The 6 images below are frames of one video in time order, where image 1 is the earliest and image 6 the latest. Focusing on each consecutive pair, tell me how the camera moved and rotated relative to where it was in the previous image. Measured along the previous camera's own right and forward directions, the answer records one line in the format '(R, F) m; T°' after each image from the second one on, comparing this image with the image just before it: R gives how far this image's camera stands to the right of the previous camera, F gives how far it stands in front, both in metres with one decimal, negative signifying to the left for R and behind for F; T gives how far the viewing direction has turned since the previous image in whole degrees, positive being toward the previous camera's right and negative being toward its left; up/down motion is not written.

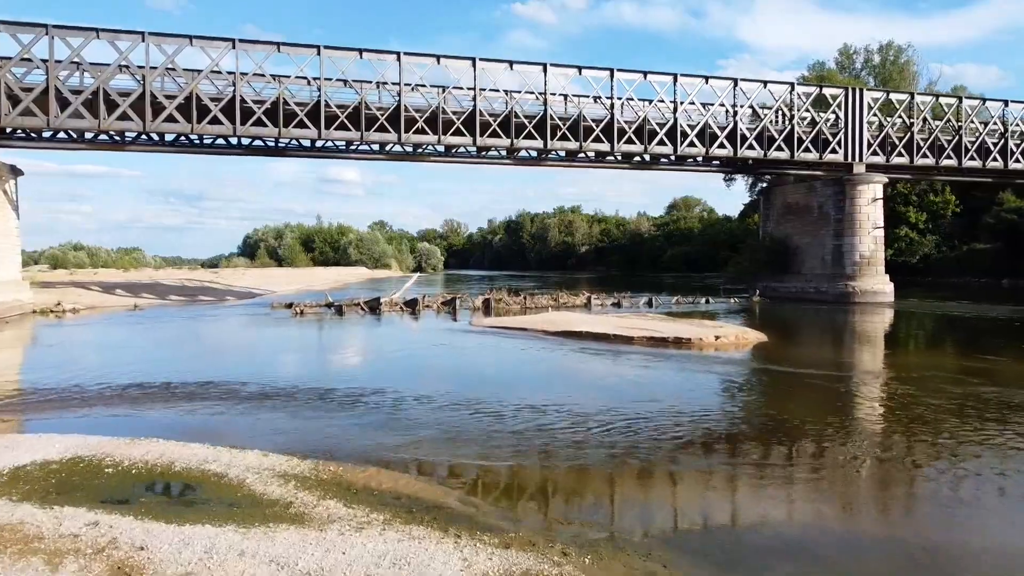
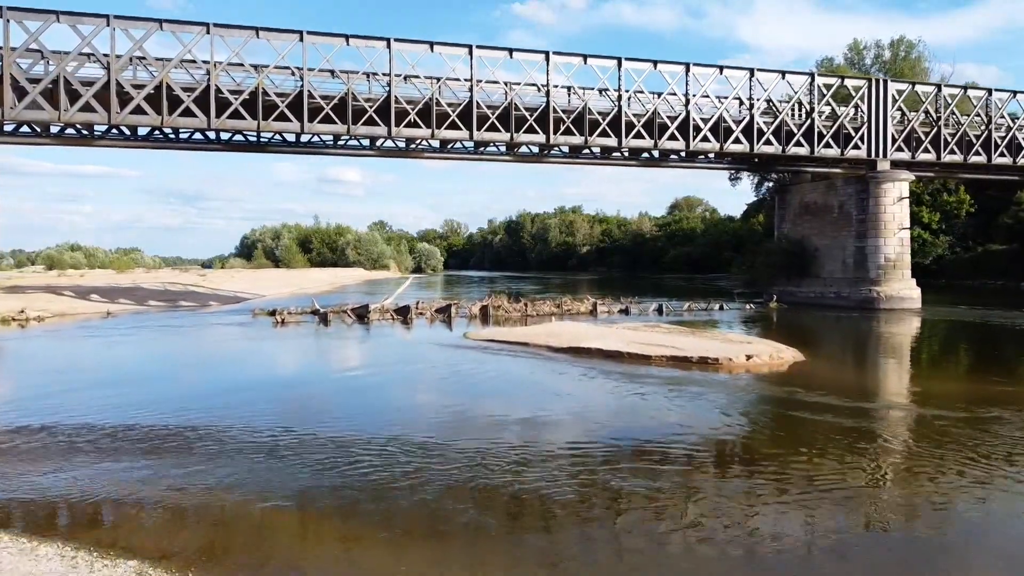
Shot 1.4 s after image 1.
(0.0, +2.3) m; 0°
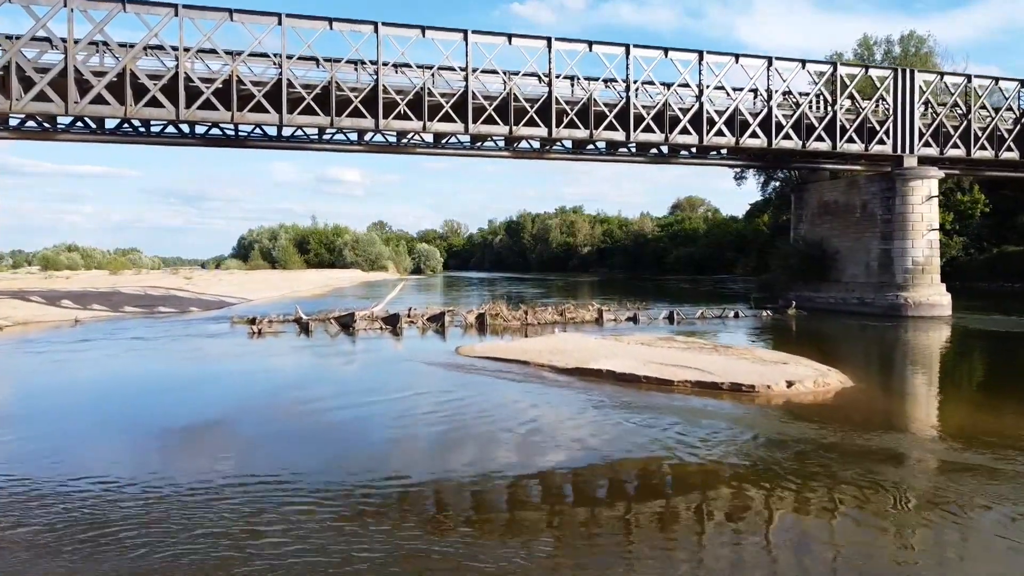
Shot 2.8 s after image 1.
(+0.1, +2.3) m; 0°
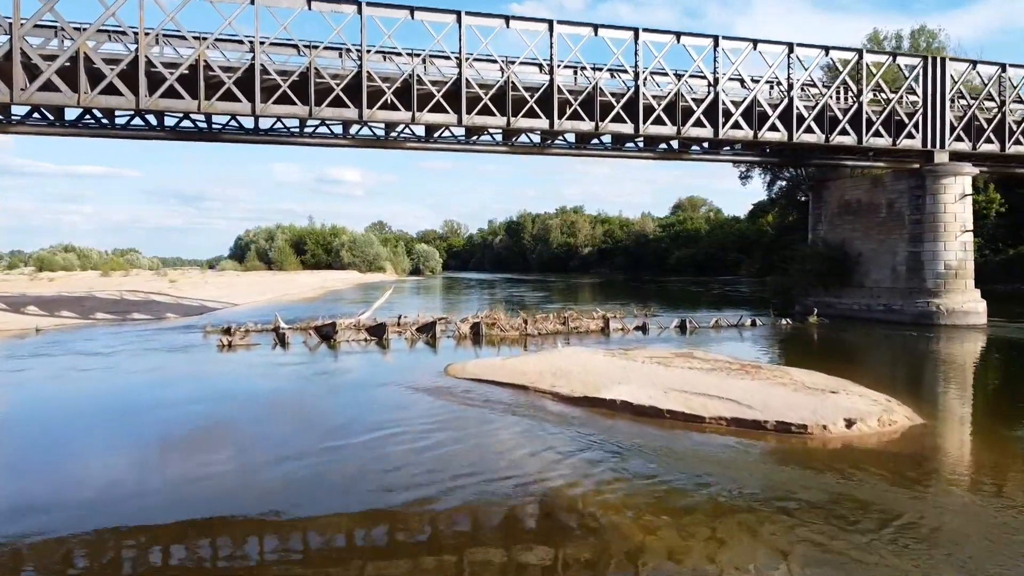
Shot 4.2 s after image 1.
(+0.1, +2.3) m; 0°
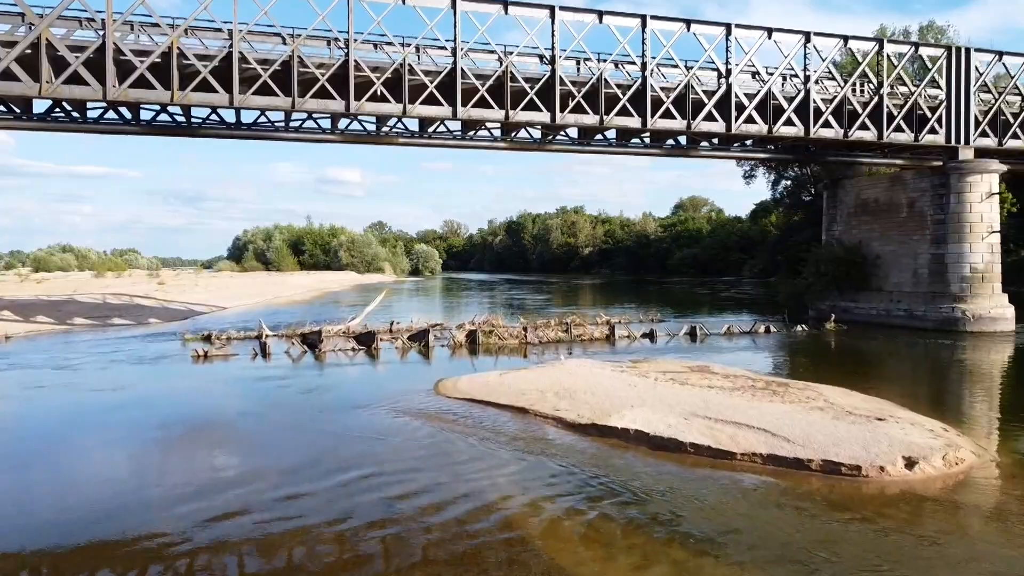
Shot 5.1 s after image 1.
(0.0, +1.6) m; 0°
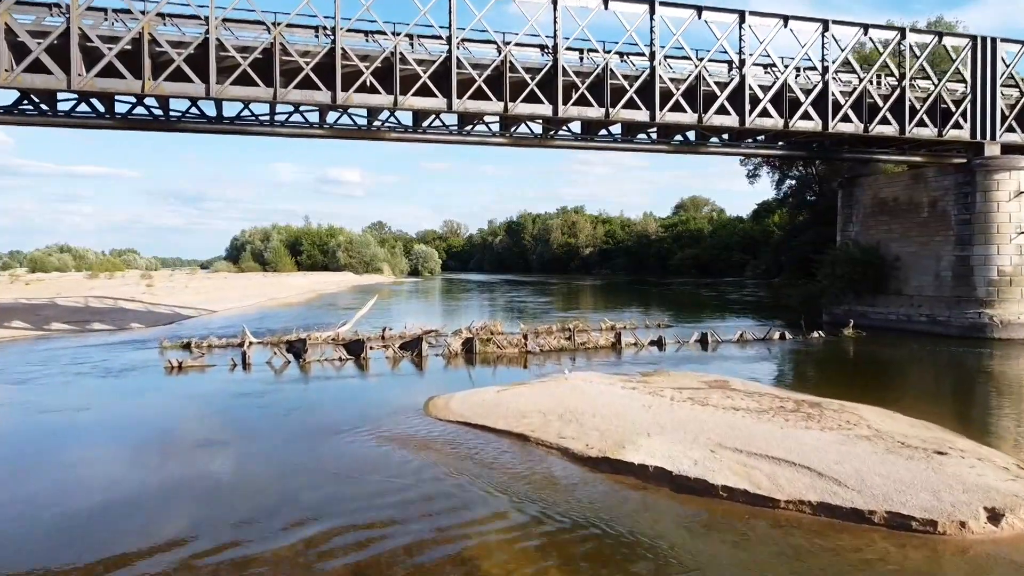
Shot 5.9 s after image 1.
(0.0, +1.5) m; 0°
